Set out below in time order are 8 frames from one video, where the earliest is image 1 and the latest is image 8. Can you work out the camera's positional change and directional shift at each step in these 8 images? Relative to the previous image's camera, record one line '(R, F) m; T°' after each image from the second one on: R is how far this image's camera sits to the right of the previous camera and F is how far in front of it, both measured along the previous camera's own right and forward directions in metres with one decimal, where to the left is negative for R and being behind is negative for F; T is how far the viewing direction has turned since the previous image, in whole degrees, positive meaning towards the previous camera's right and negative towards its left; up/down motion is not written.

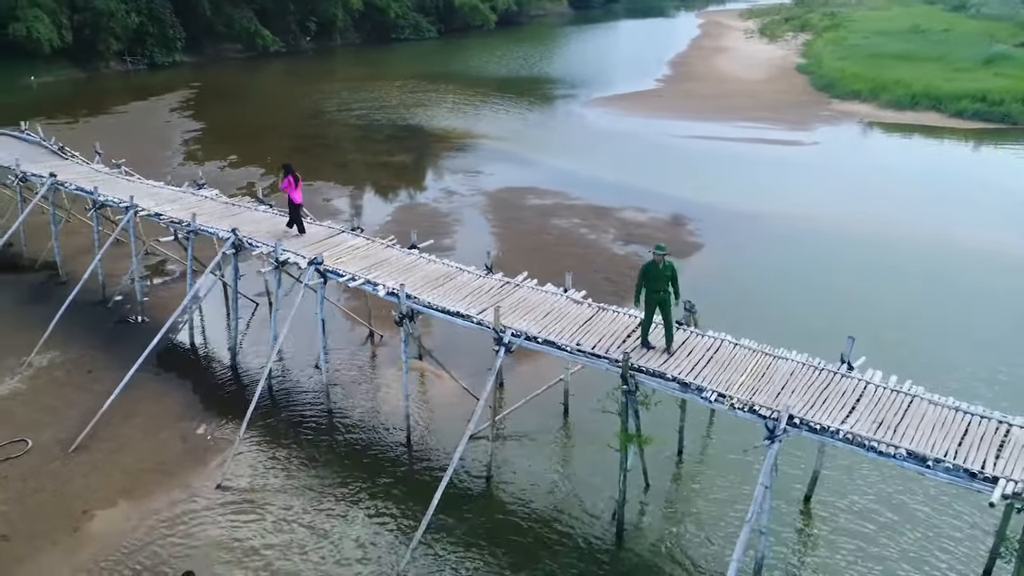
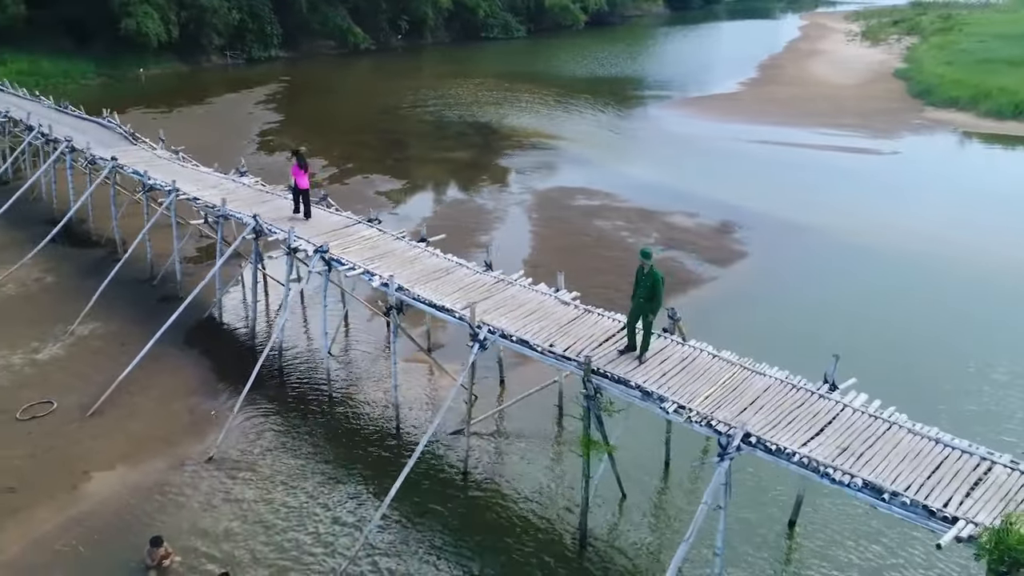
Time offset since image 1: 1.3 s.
(+1.8, +0.2) m; -7°
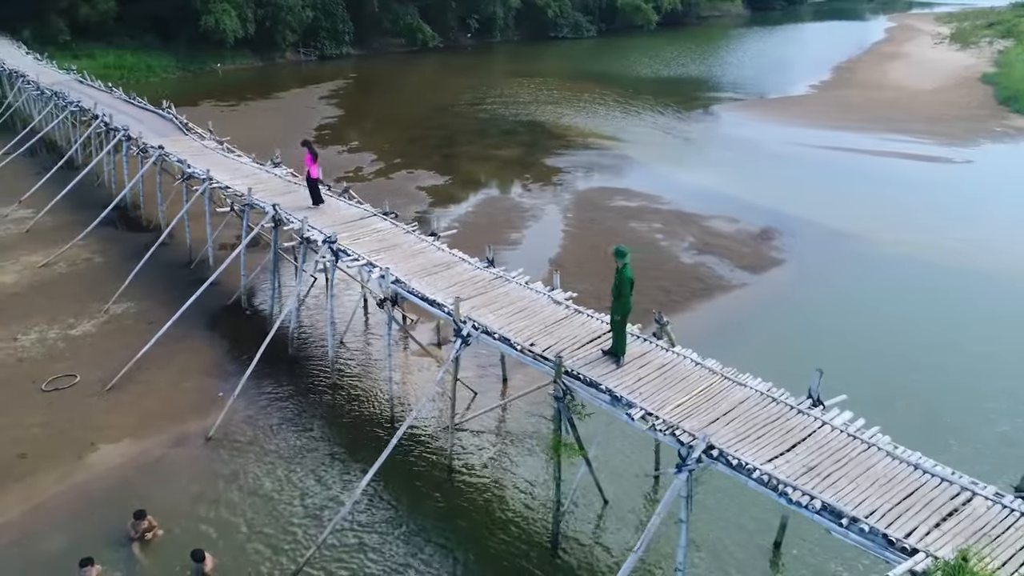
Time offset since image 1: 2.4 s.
(+1.3, +0.2) m; -6°
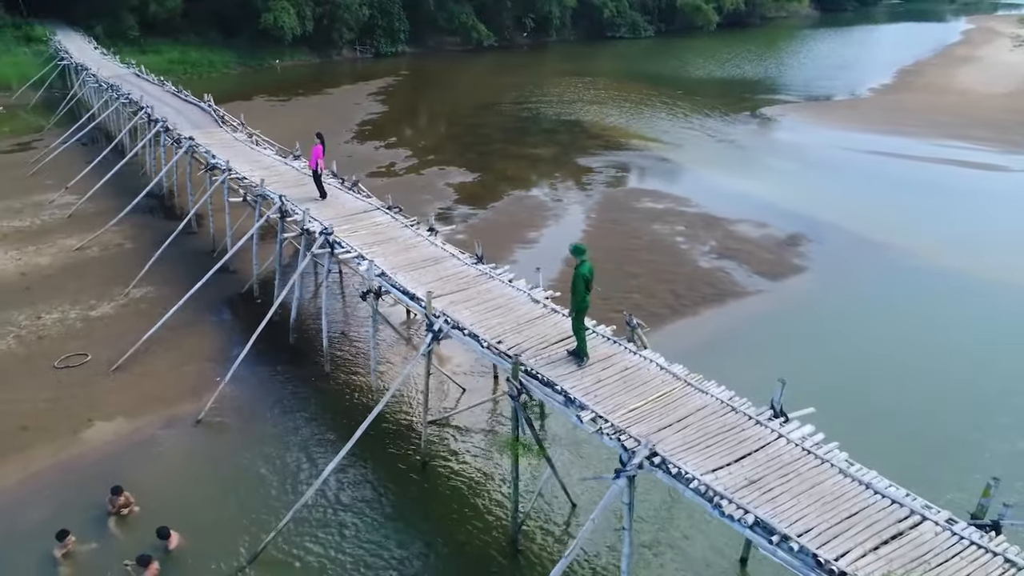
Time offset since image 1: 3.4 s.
(+1.3, +0.2) m; -5°
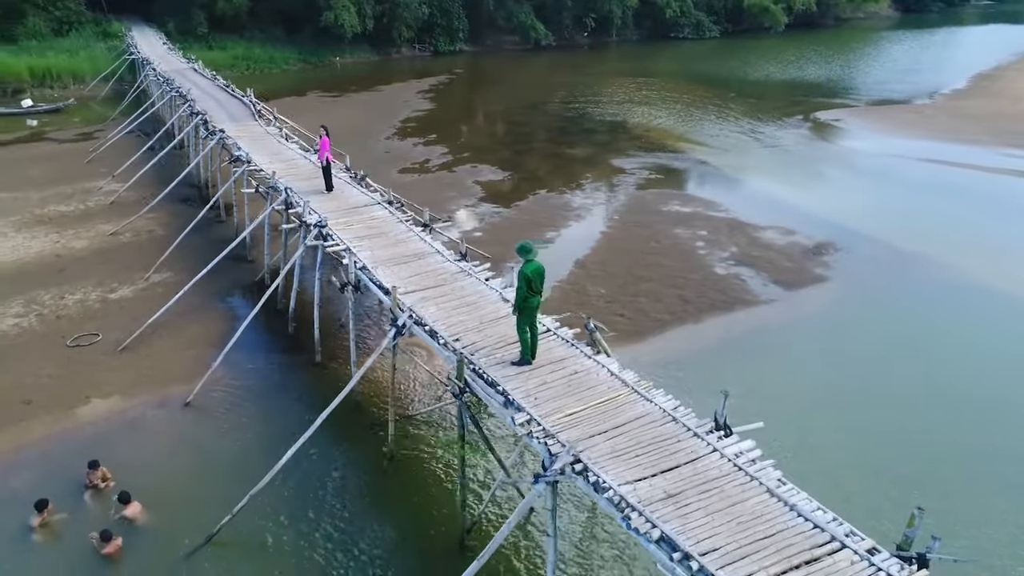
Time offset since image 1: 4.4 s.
(+1.5, +0.2) m; -5°
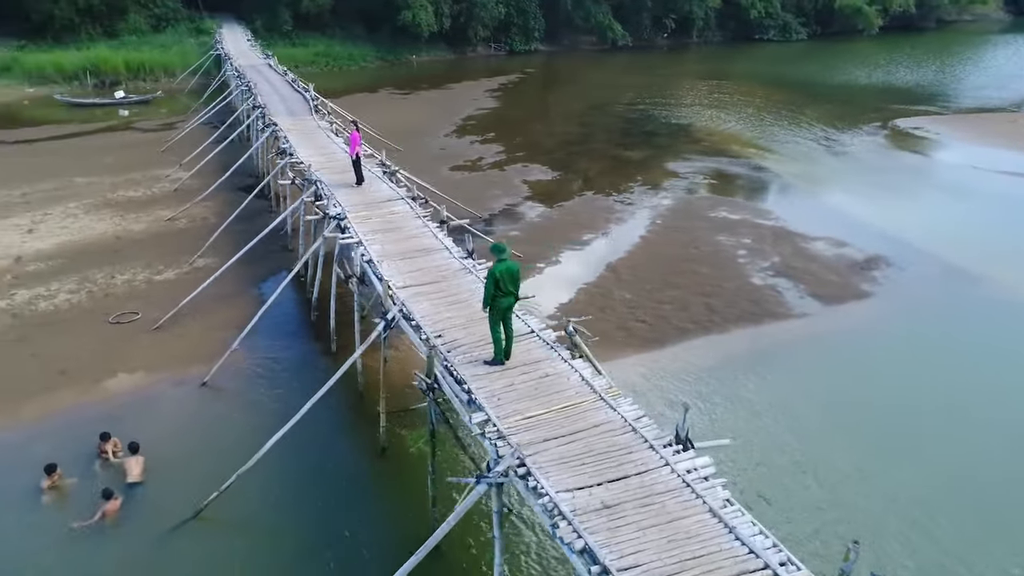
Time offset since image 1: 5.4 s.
(+1.4, +0.1) m; -6°
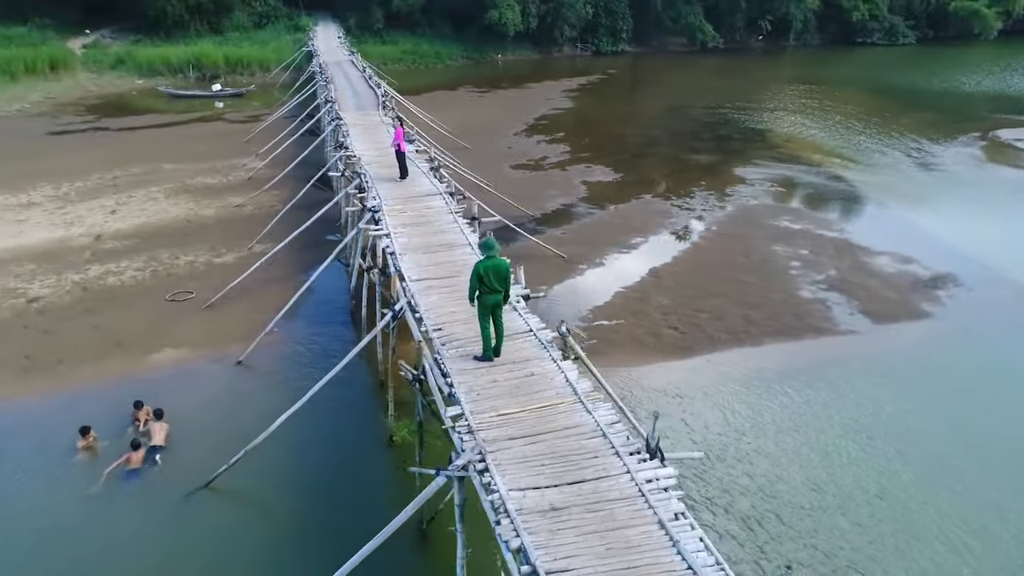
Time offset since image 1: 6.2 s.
(+1.3, +0.1) m; -7°
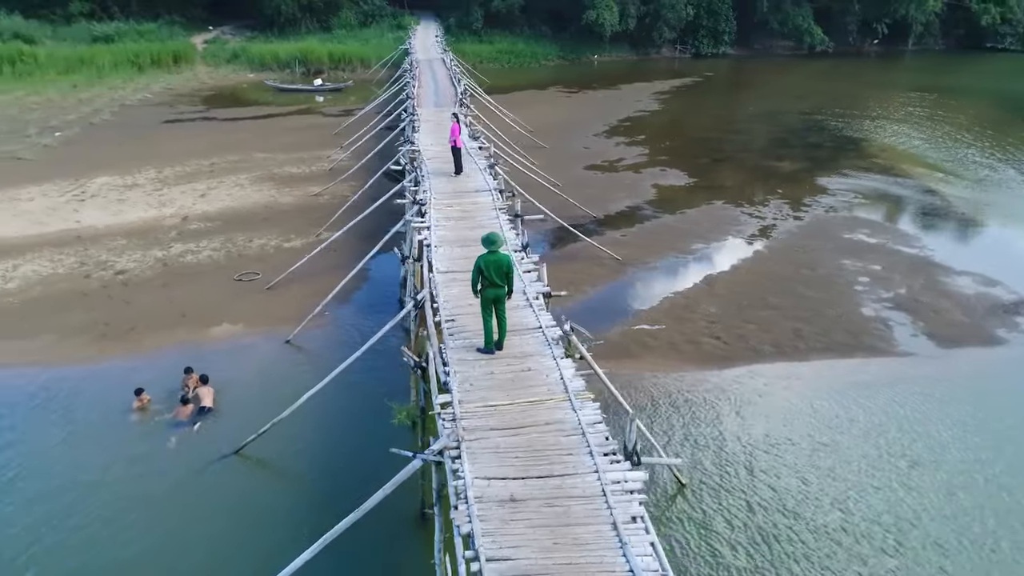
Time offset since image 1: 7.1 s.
(+1.3, -0.1) m; -8°
